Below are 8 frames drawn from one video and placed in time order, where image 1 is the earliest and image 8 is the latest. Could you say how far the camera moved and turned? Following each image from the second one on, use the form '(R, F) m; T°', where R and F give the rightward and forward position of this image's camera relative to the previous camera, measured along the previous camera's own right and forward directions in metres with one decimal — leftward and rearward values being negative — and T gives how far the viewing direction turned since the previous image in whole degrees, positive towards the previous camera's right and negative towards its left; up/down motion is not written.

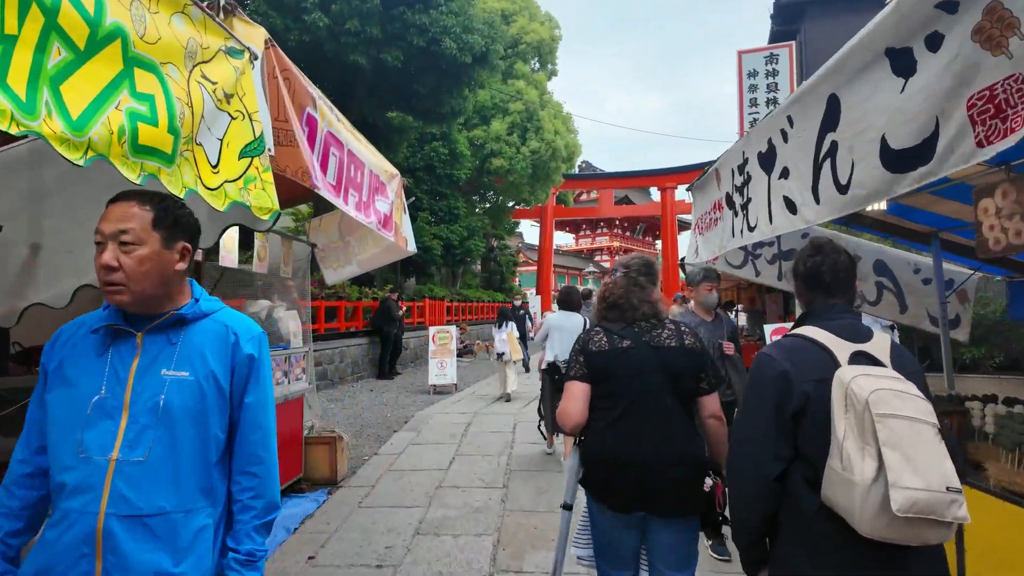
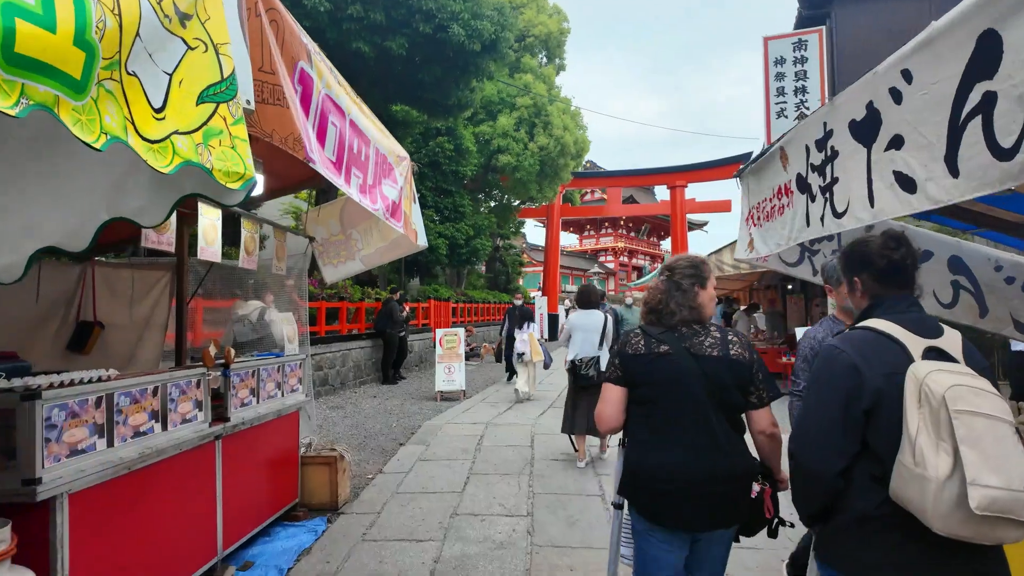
(-0.1, +0.5) m; 0°
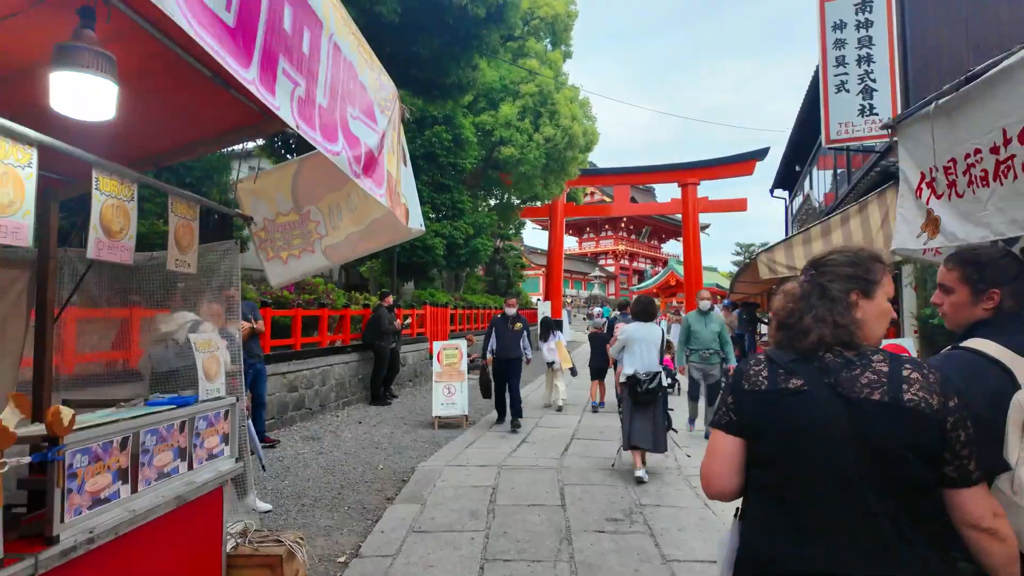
(-0.2, +1.3) m; 0°
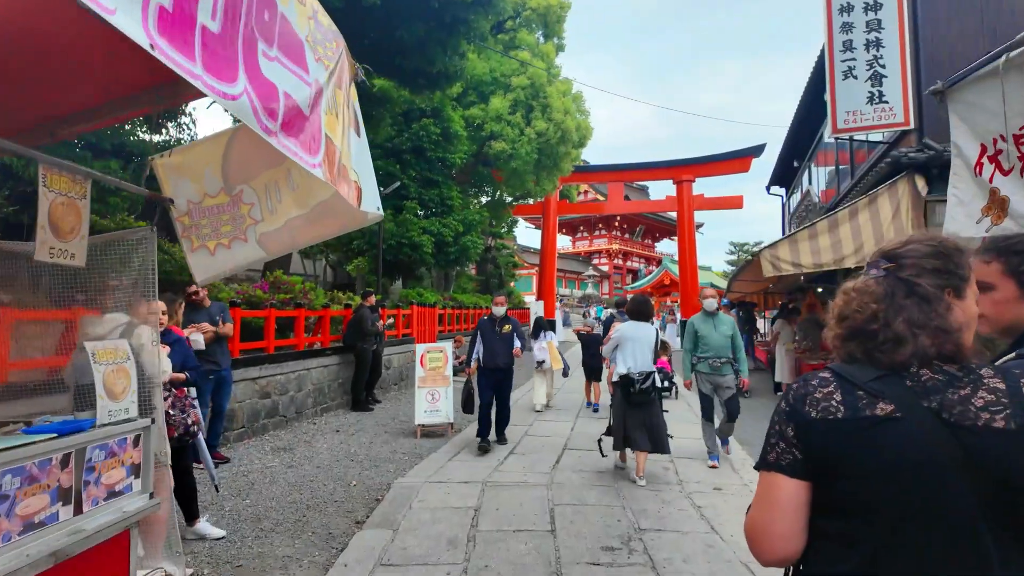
(+0.1, +0.4) m; +1°
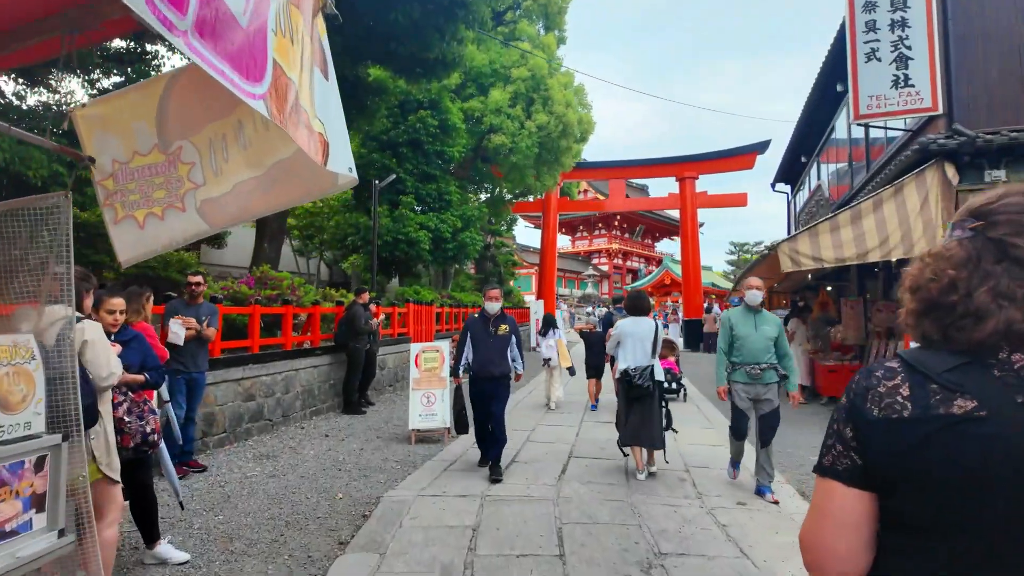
(0.0, +0.4) m; 0°
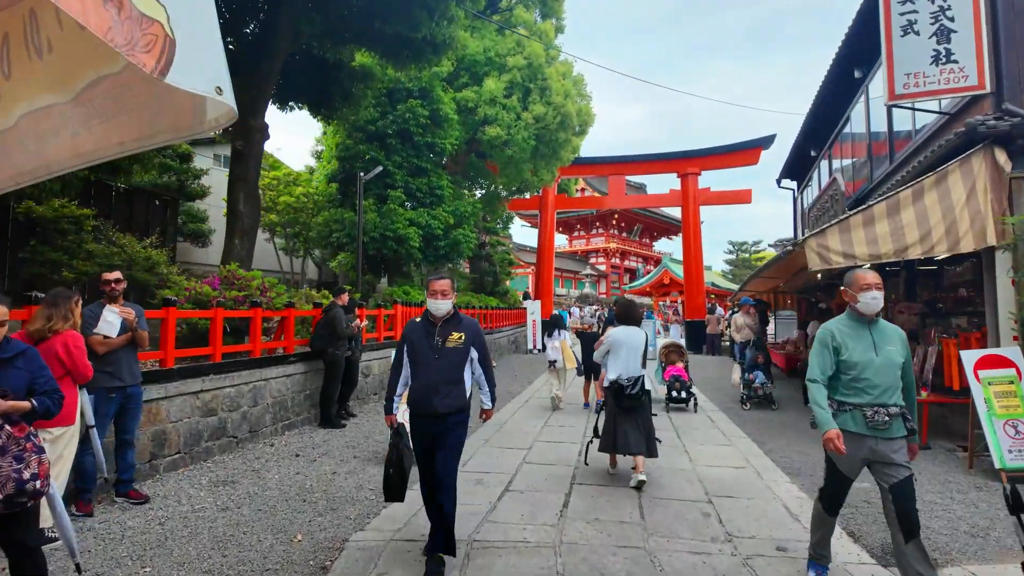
(0.0, +0.7) m; 0°
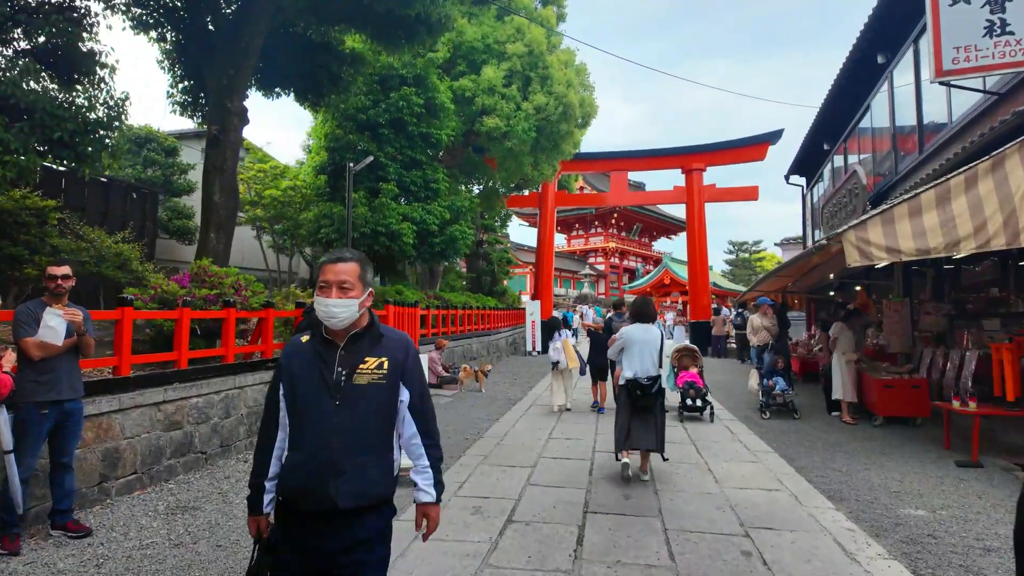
(0.0, +0.6) m; 0°
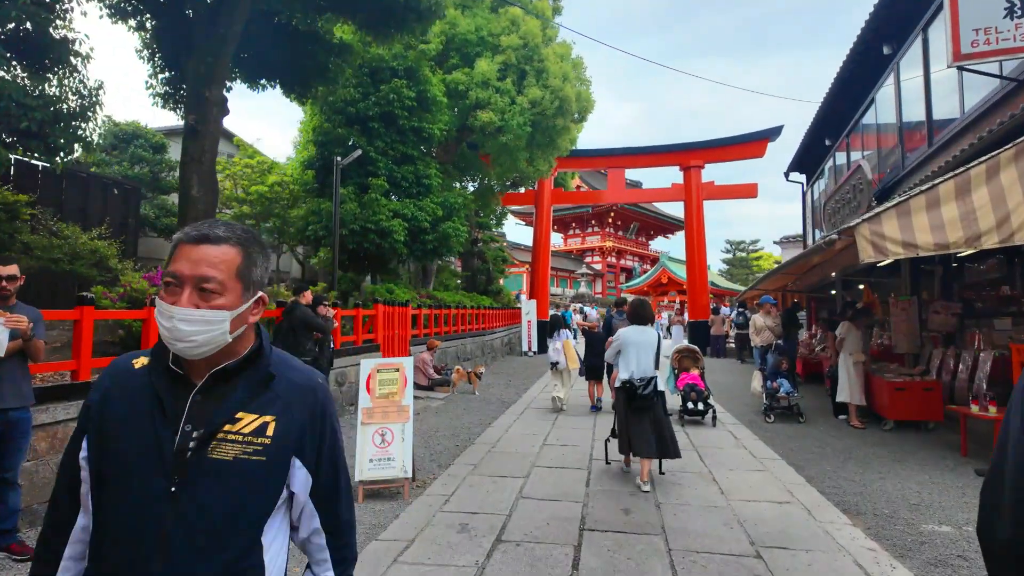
(0.0, +0.3) m; 0°
